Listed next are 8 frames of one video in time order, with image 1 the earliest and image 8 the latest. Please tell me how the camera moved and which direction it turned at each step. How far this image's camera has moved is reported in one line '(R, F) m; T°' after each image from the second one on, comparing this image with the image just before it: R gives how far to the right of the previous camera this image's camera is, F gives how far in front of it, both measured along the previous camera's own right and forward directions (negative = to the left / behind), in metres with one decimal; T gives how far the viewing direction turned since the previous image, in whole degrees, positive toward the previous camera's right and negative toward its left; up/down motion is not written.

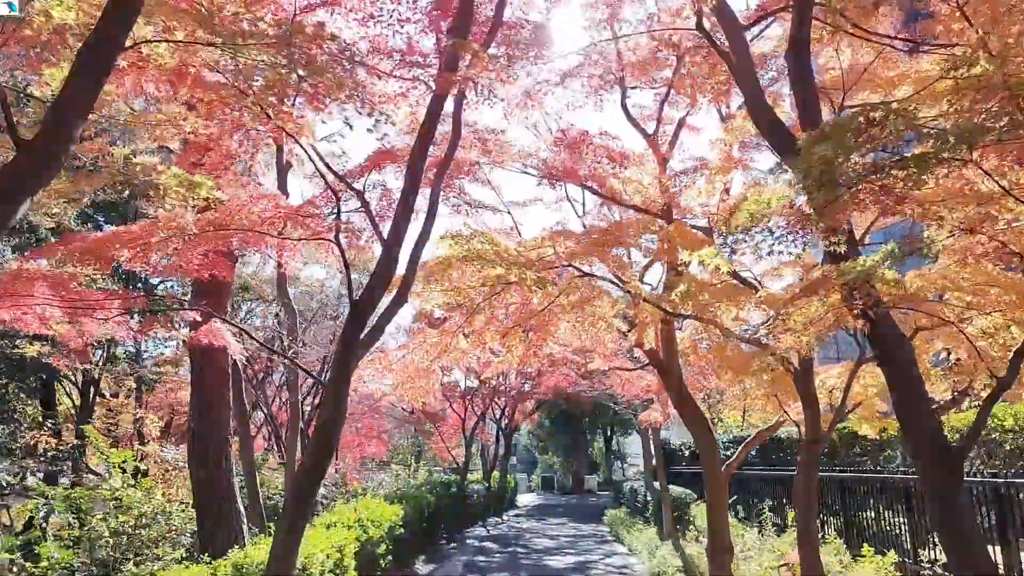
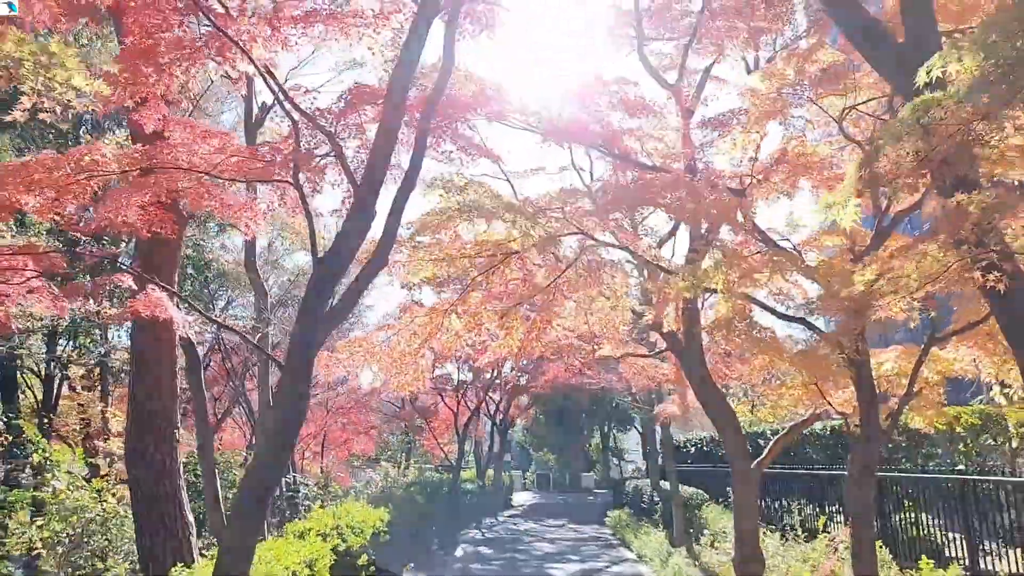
(-0.1, +1.1) m; +1°
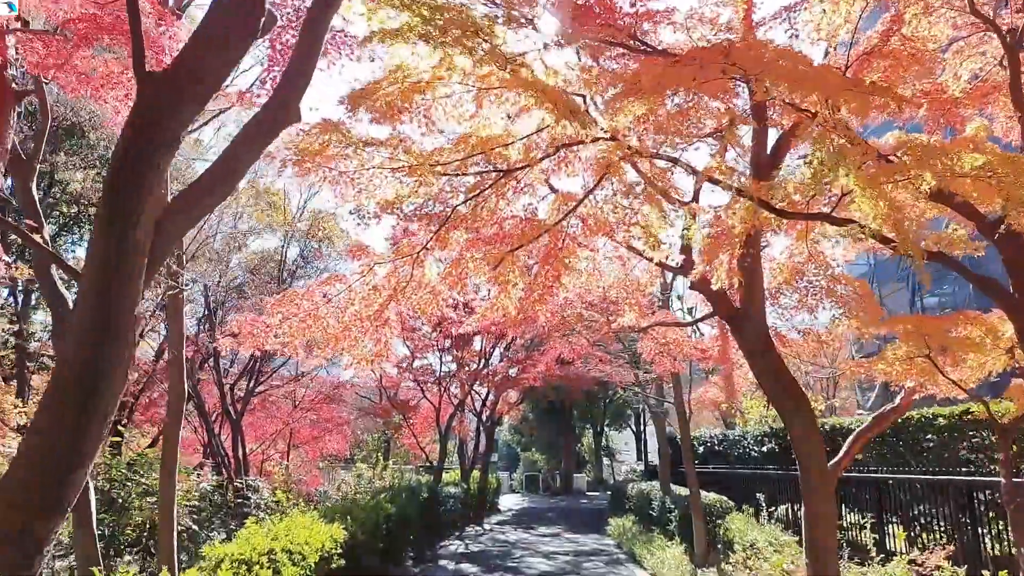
(-0.1, +2.0) m; +1°
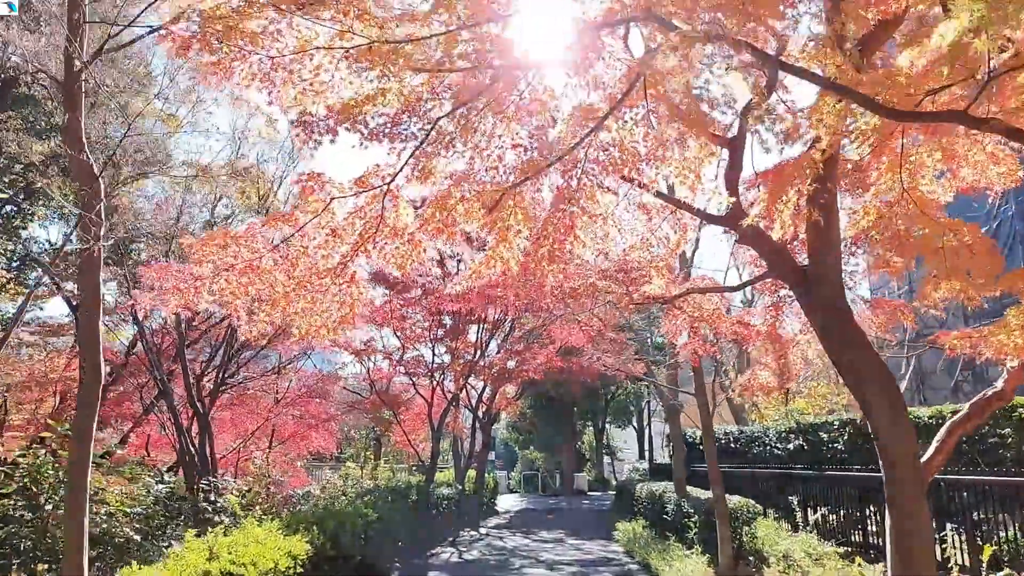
(0.0, +1.2) m; 0°
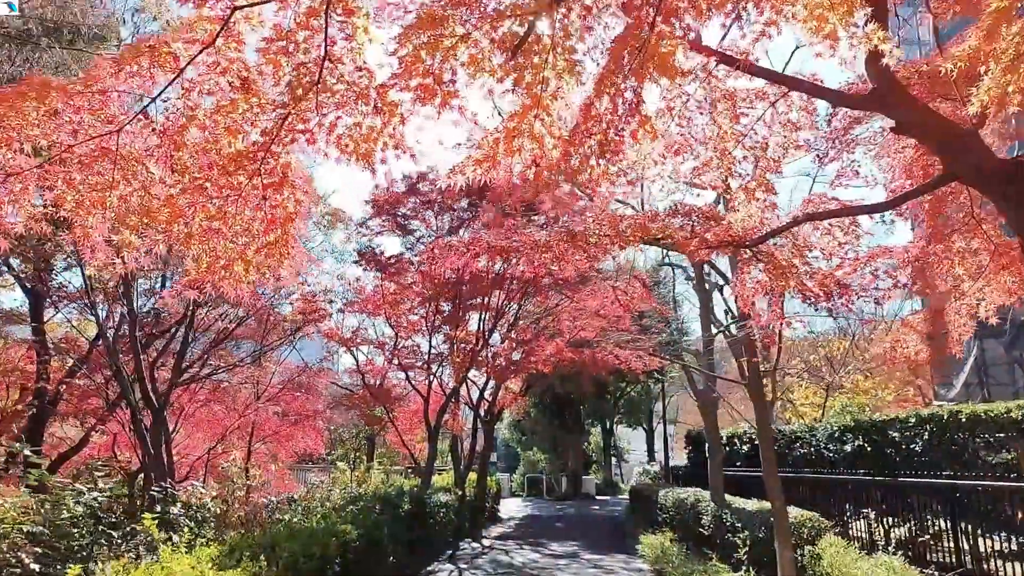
(-0.1, +1.7) m; 0°
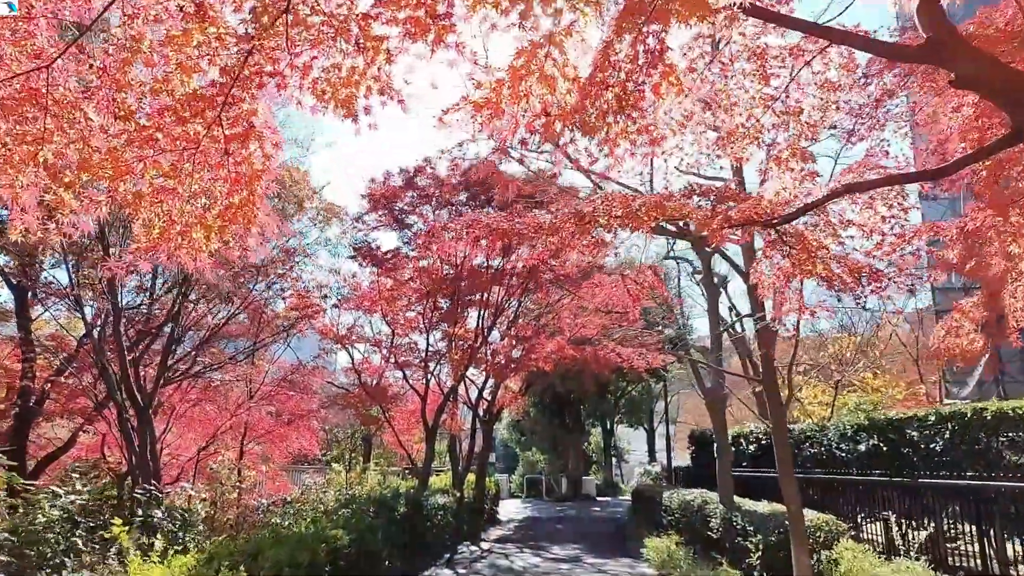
(0.0, +0.4) m; 0°
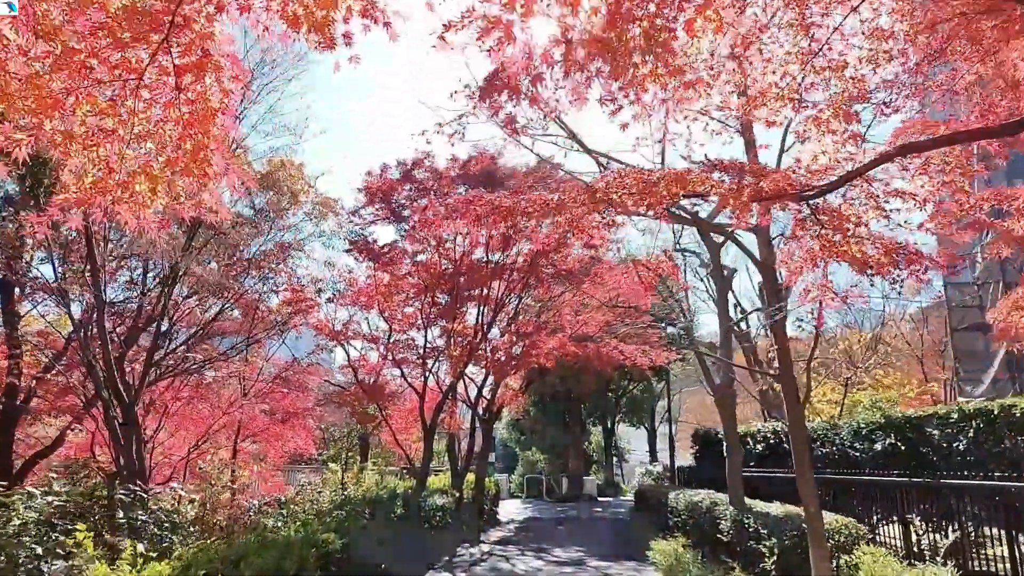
(0.0, +0.4) m; 0°
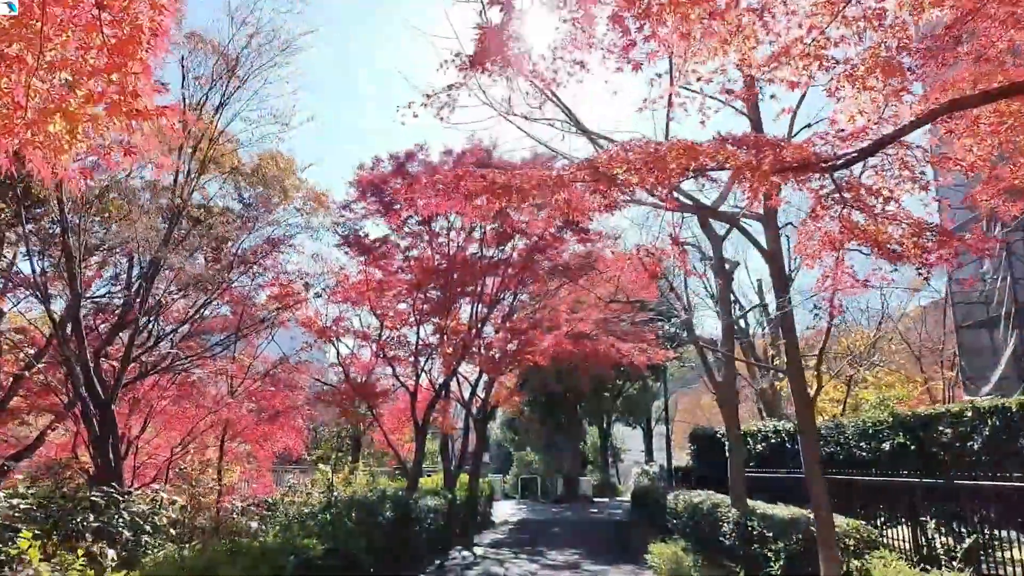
(0.0, +0.4) m; 0°
